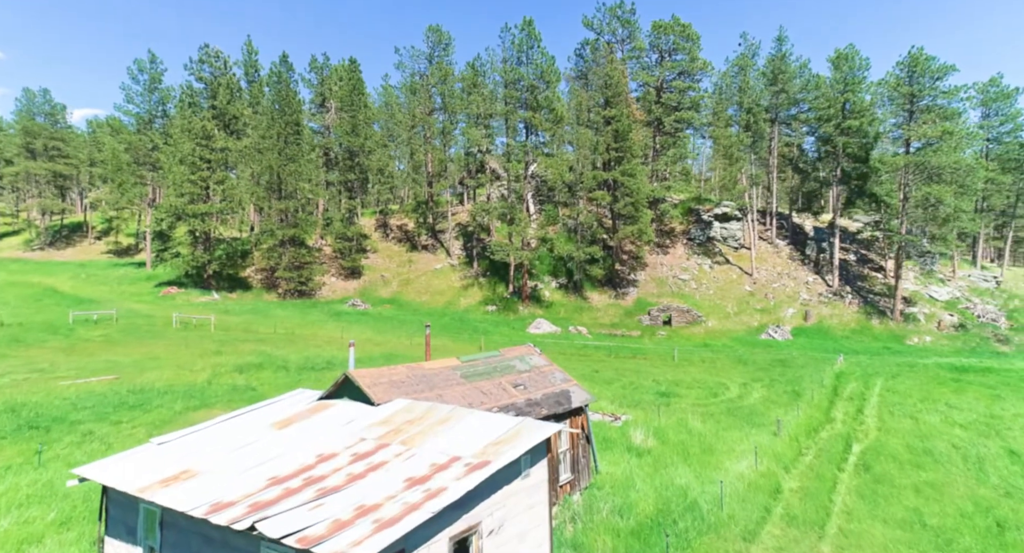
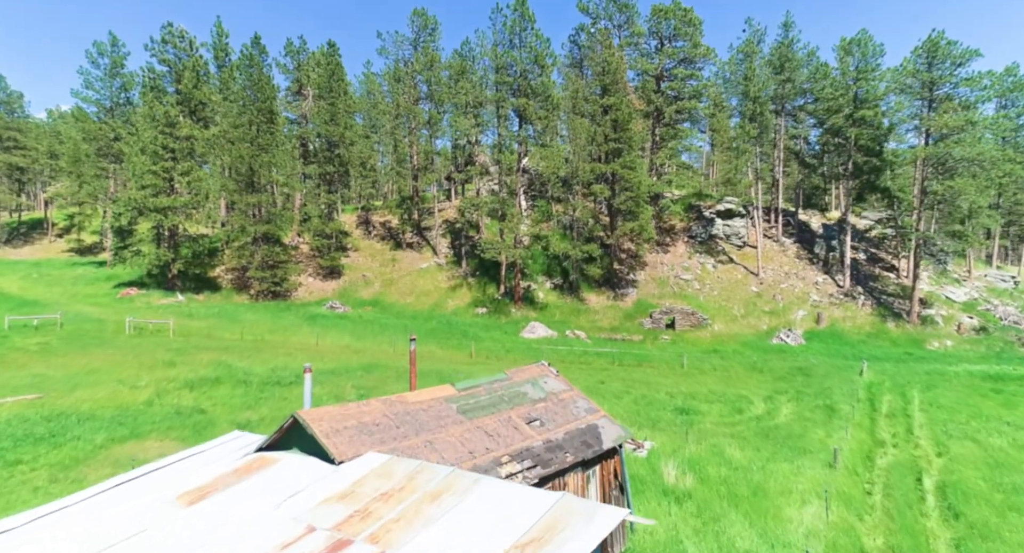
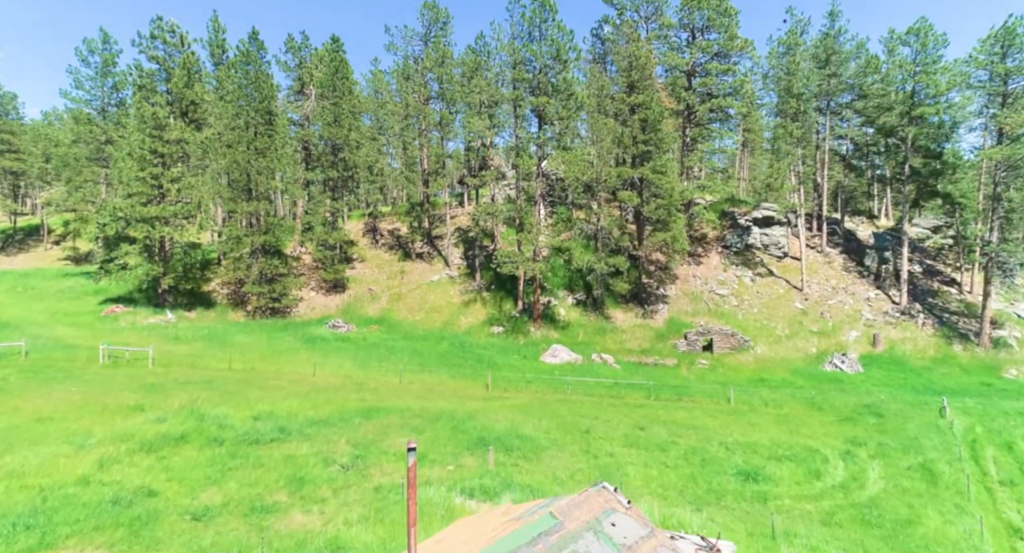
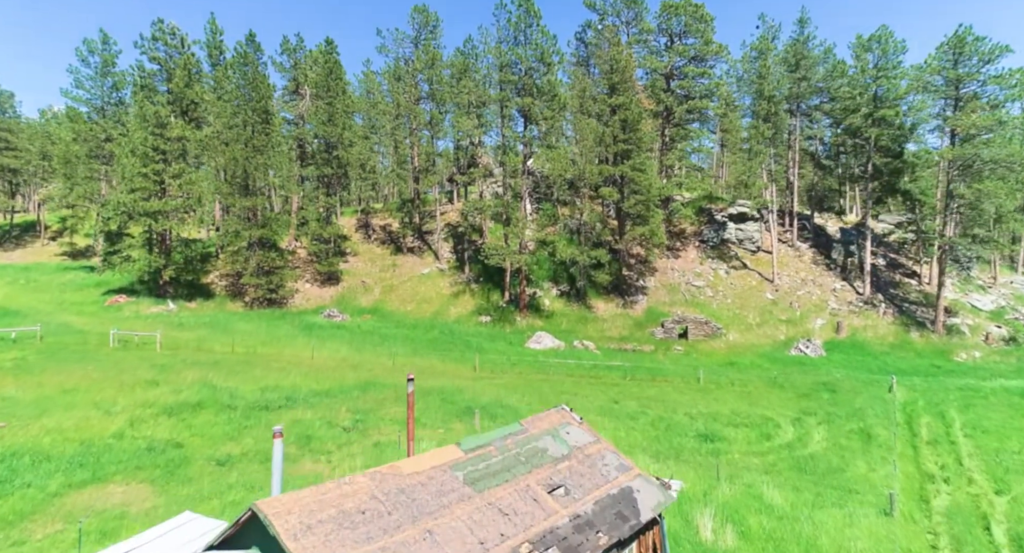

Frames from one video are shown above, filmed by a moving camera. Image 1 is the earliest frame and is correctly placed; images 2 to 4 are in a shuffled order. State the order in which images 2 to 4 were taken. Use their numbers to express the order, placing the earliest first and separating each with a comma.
2, 4, 3
